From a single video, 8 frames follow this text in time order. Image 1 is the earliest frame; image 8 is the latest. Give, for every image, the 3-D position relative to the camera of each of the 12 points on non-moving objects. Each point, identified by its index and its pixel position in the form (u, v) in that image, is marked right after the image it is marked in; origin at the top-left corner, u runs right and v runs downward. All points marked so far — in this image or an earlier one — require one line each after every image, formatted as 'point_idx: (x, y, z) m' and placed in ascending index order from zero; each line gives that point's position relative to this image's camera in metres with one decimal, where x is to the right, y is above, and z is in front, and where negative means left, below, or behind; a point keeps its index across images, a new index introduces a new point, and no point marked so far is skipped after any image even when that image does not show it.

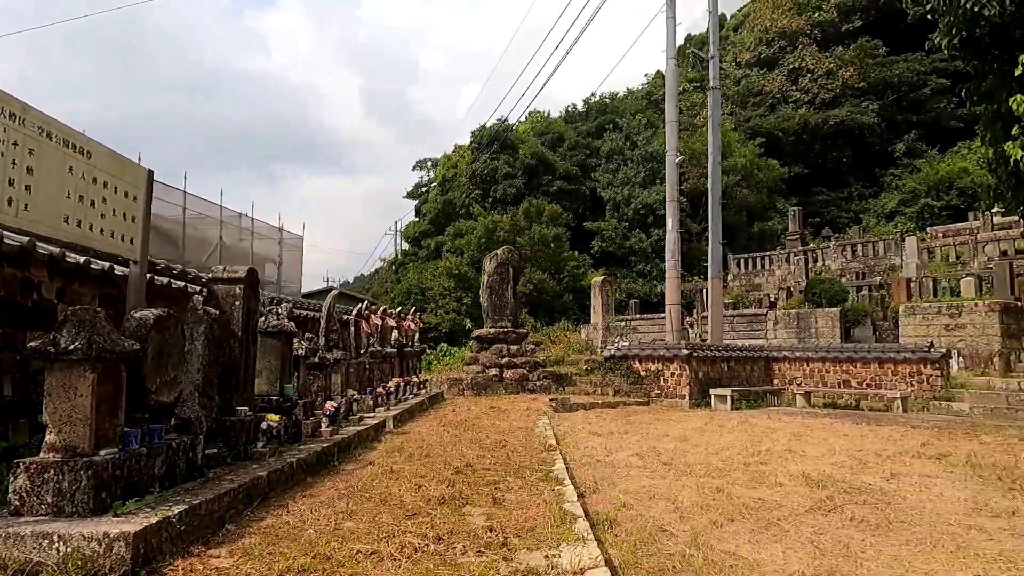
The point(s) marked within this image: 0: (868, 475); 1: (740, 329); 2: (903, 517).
0: (+3.1, -1.6, +5.8) m
1: (+5.5, -1.0, +16.2) m
2: (+2.6, -1.6, +4.5) m
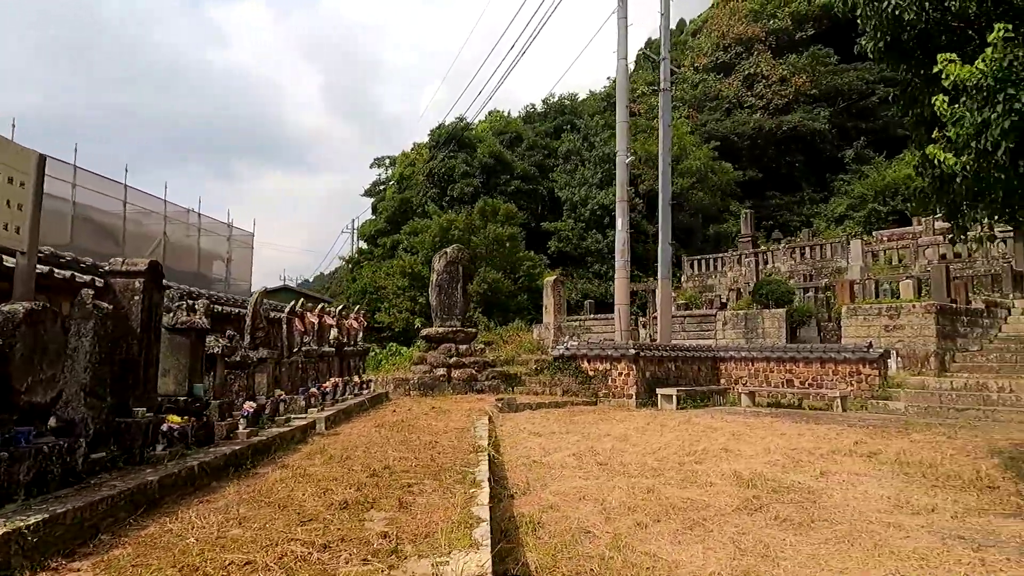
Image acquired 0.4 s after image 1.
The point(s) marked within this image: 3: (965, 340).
0: (+2.5, -1.6, +5.8) m
1: (+4.4, -1.0, +16.4) m
2: (+2.1, -1.6, +4.5) m
3: (+8.7, -1.0, +12.7) m
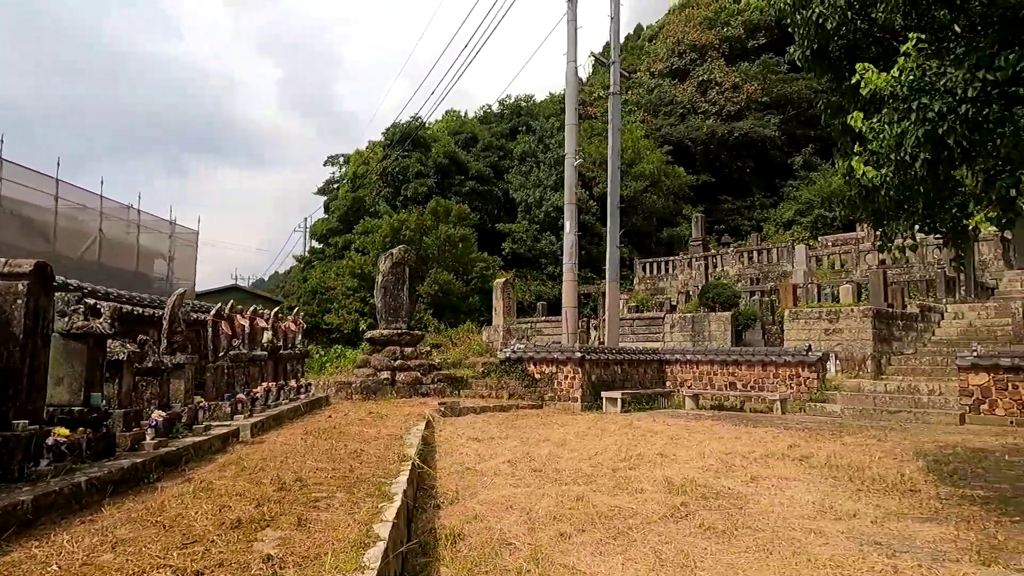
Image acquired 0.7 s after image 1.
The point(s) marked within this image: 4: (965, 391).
0: (+1.9, -1.7, +5.8) m
1: (+3.1, -1.1, +16.5) m
2: (+1.6, -1.6, +4.5) m
3: (+7.7, -1.1, +13.1) m
4: (+6.4, -1.5, +9.4) m
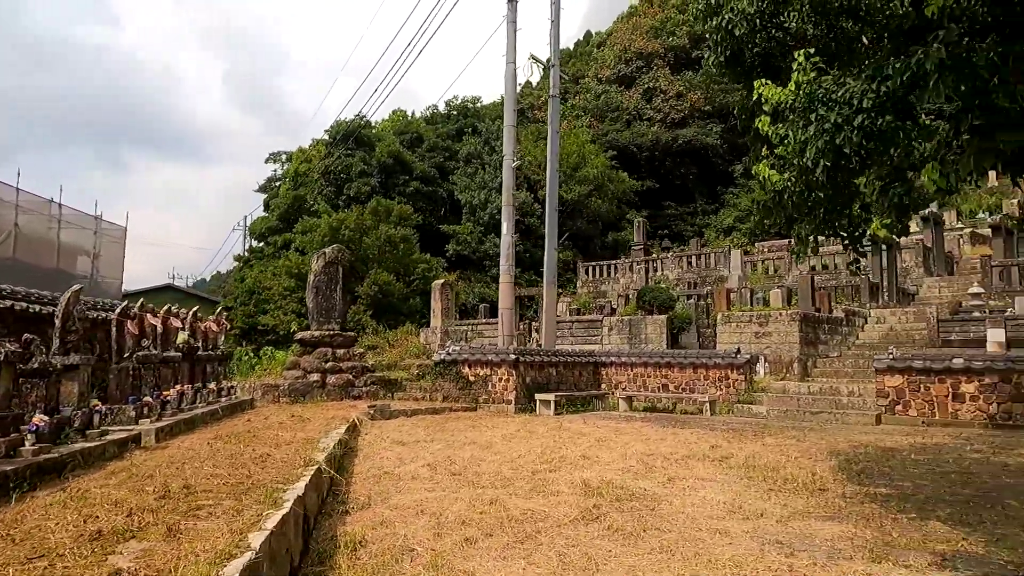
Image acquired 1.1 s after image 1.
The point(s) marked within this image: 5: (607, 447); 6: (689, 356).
0: (+1.2, -1.7, +5.9) m
1: (+1.6, -1.2, +16.6) m
2: (+1.0, -1.6, +4.5) m
3: (+6.4, -1.2, +13.5) m
4: (+5.4, -1.5, +9.8) m
5: (+1.1, -1.8, +7.5) m
6: (+3.1, -1.2, +11.8) m
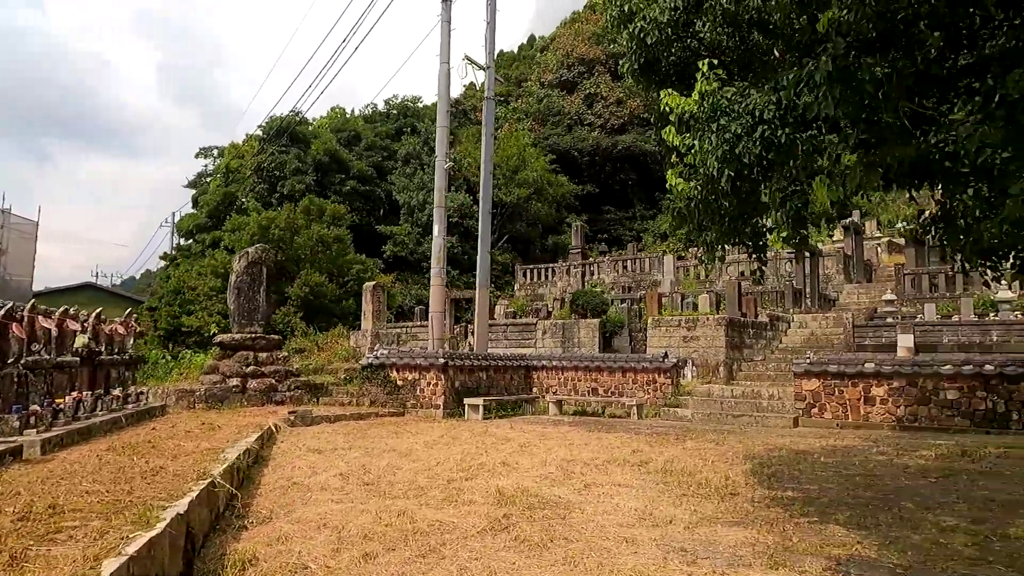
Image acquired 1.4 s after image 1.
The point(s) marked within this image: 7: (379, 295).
0: (+0.4, -1.7, +5.8) m
1: (0.0, -1.2, +16.5) m
2: (+0.4, -1.7, +4.5) m
3: (+5.0, -1.3, +13.9) m
4: (+4.4, -1.6, +10.1) m
5: (+0.2, -1.8, +7.4) m
6: (+1.9, -1.3, +11.9) m
7: (-3.0, -0.2, +15.0) m
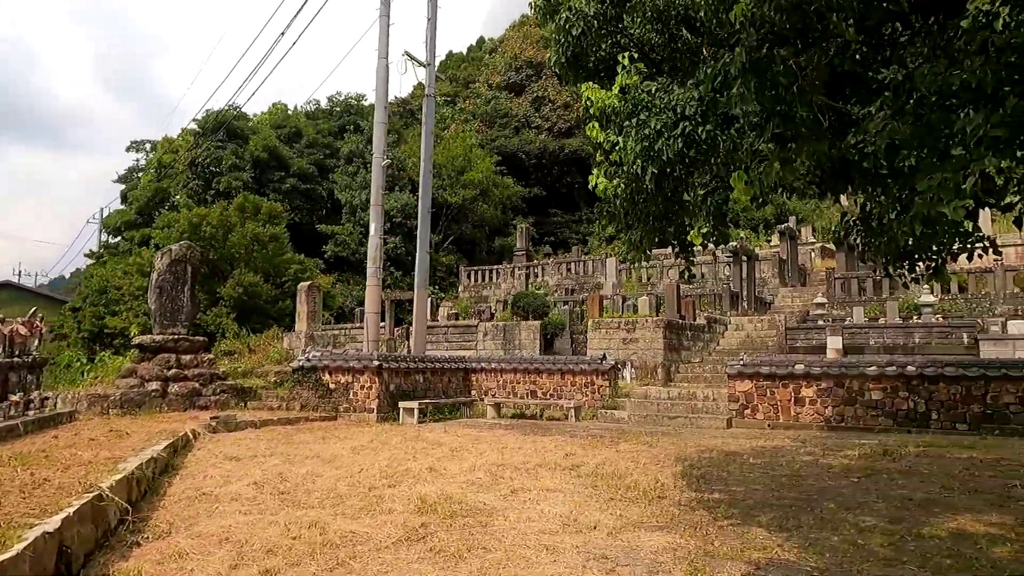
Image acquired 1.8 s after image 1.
0: (-0.2, -1.7, +5.6) m
1: (-1.4, -1.3, +16.3) m
2: (-0.2, -1.6, +4.3) m
3: (+3.7, -1.4, +14.0) m
4: (+3.4, -1.7, +10.2) m
5: (-0.6, -1.8, +7.2) m
6: (+0.8, -1.3, +11.8) m
7: (-4.3, -0.2, +14.6) m
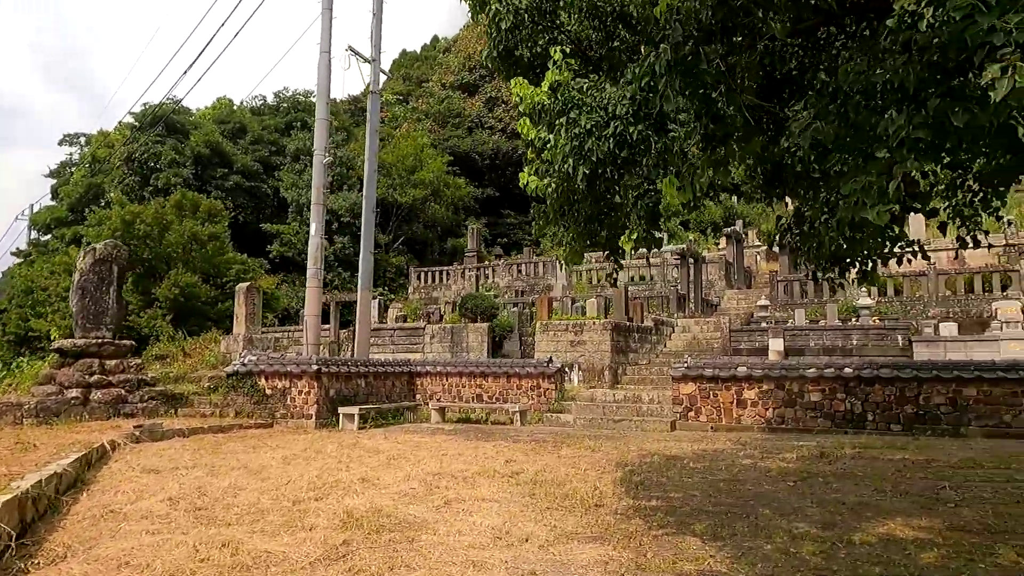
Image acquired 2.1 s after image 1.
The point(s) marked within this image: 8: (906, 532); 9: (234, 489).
0: (-0.7, -1.8, +5.4) m
1: (-2.7, -1.3, +15.9) m
2: (-0.6, -1.7, +4.1) m
3: (+2.6, -1.4, +14.1) m
4: (+2.5, -1.7, +10.2) m
5: (-1.2, -1.9, +7.0) m
6: (-0.2, -1.4, +11.6) m
7: (-5.5, -0.2, +14.1) m
8: (+2.6, -1.6, +4.4) m
9: (-2.4, -1.7, +5.8) m
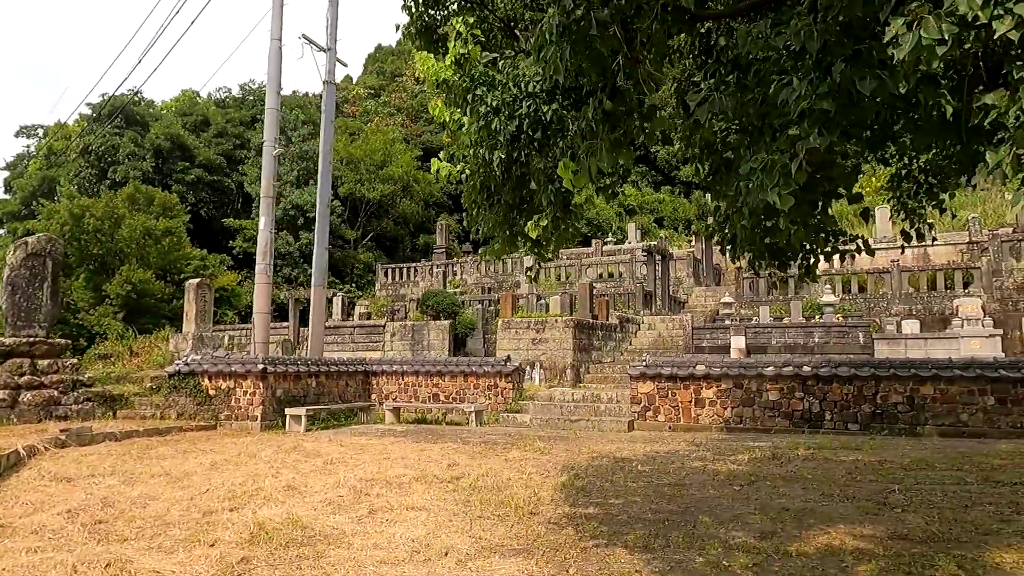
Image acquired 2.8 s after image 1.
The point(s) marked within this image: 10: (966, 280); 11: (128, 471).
0: (-1.3, -1.7, +5.1) m
1: (-3.6, -1.2, +15.5) m
2: (-1.1, -1.6, +3.7) m
3: (+1.8, -1.3, +13.8) m
4: (+1.8, -1.7, +9.9) m
5: (-1.8, -1.8, +6.6) m
6: (-0.9, -1.3, +11.3) m
7: (-6.3, -0.1, +13.6) m
8: (+2.1, -1.6, +4.2) m
9: (-3.0, -1.7, +5.4) m
10: (+10.3, +0.2, +15.1) m
11: (-3.7, -1.8, +6.4) m
